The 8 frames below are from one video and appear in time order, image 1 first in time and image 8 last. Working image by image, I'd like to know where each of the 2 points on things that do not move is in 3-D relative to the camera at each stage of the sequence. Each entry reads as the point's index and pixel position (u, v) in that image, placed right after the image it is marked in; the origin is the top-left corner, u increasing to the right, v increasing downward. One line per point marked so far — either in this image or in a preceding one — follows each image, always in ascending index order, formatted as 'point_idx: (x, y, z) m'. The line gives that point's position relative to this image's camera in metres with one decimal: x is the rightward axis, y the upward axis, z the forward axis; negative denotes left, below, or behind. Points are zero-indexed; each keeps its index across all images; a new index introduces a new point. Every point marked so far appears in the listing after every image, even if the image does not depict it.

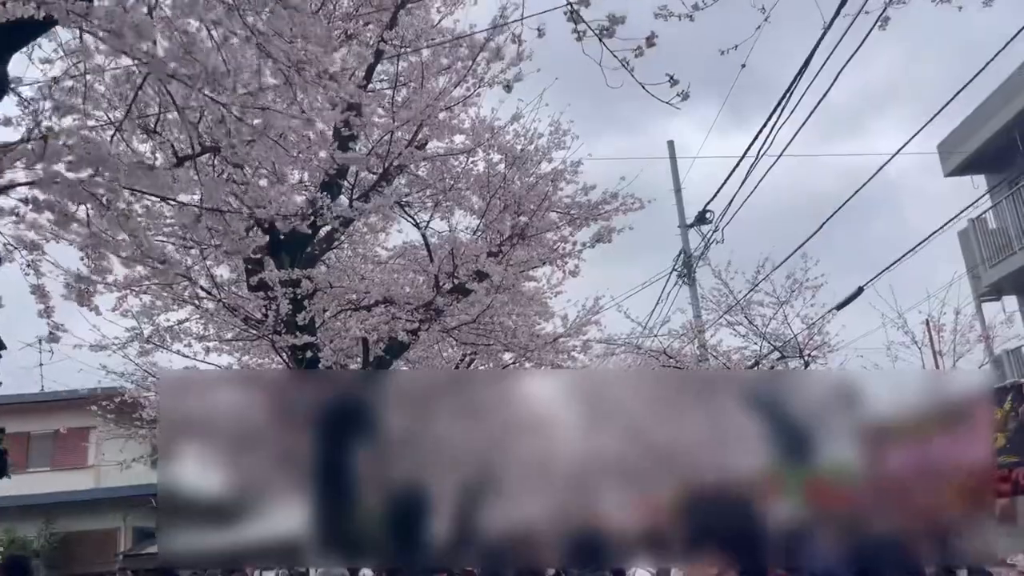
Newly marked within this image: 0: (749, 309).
0: (+2.6, -0.2, +9.0) m
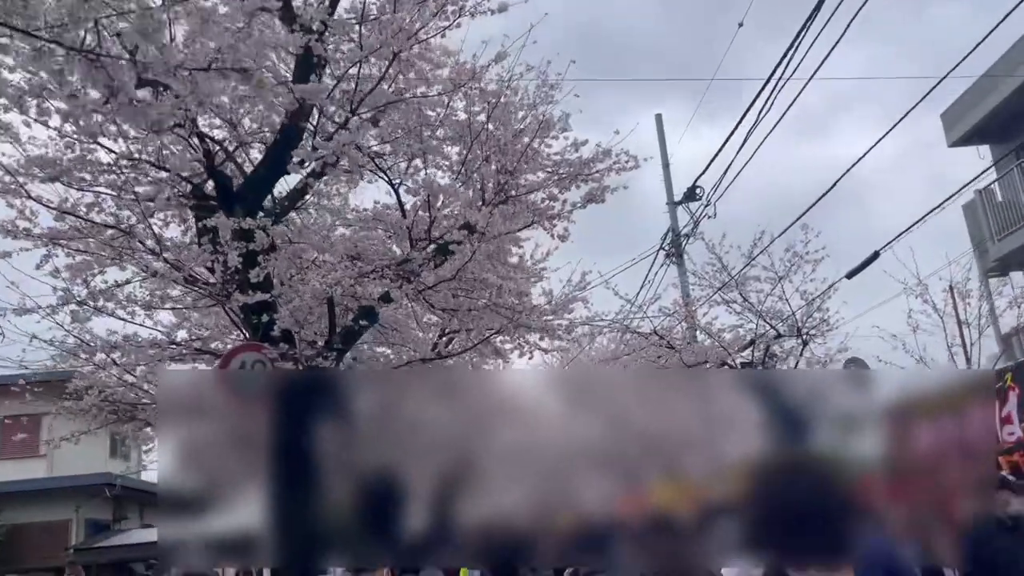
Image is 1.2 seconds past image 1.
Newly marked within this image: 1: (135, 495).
0: (+2.4, 0.0, +8.5) m
1: (-5.7, -3.1, +12.4) m
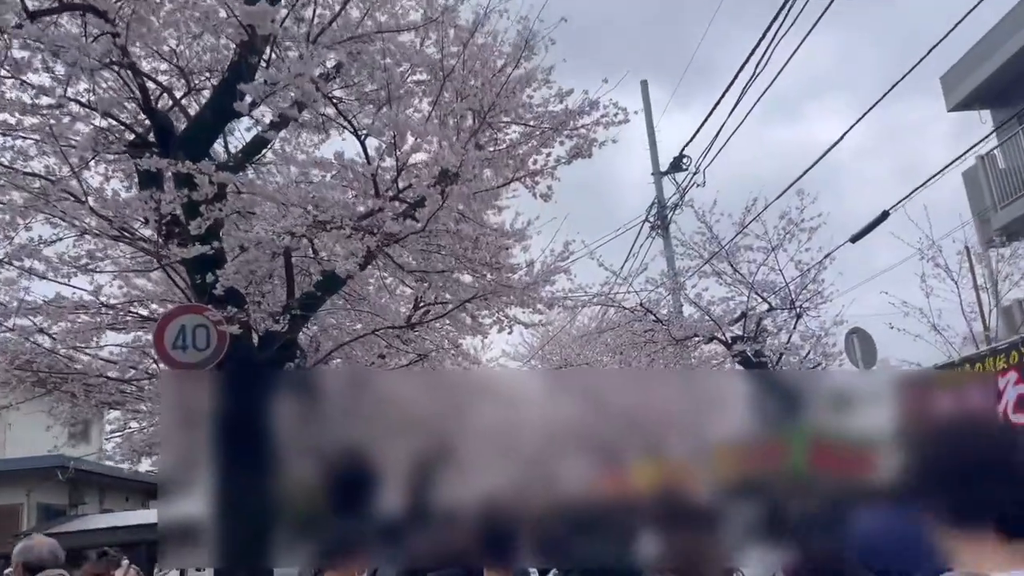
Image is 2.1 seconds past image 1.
0: (+2.2, +0.3, +8.1) m
1: (-6.0, -2.7, +11.8) m
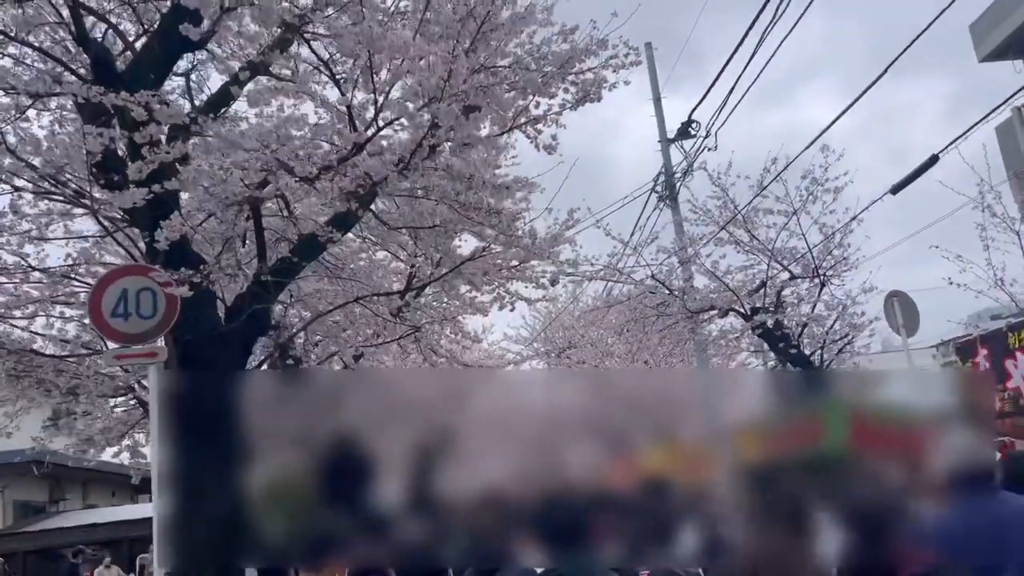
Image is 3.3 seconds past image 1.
0: (+2.2, +0.6, +7.5) m
1: (-5.9, -2.5, +11.3) m
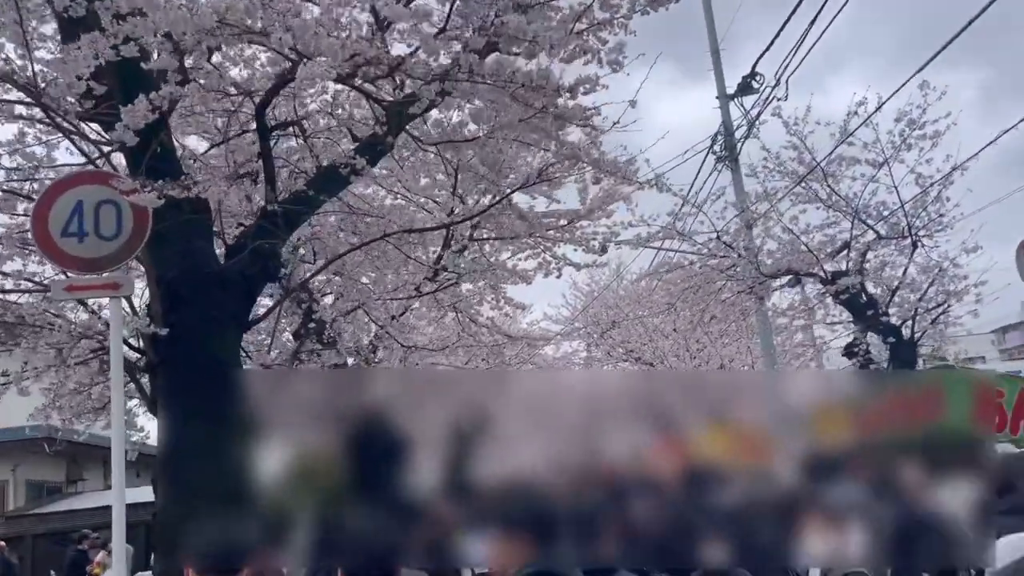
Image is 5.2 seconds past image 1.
0: (+2.6, +0.9, +6.7) m
1: (-5.4, -2.1, +10.8) m
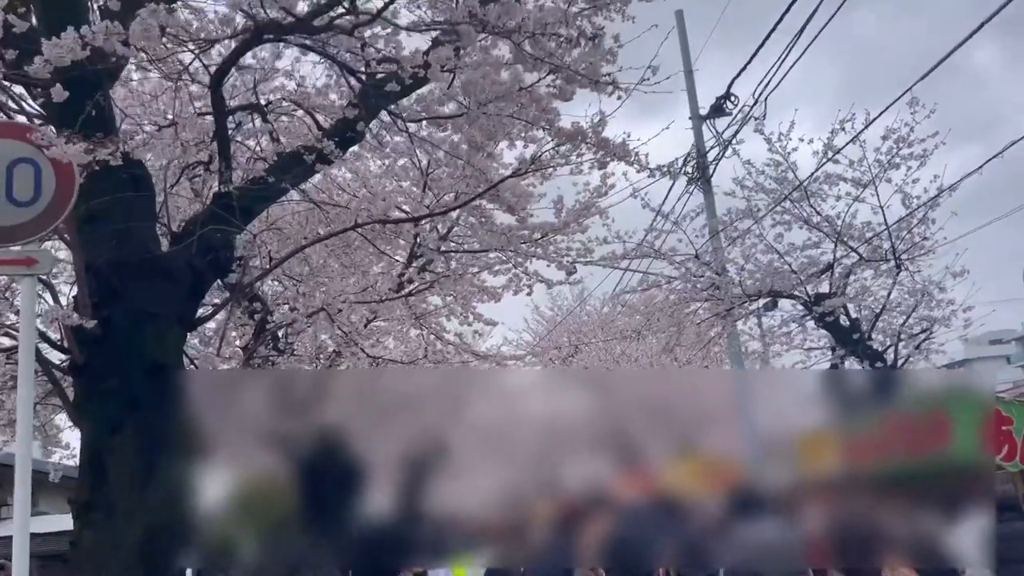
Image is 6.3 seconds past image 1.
0: (+2.4, +0.7, +6.4) m
1: (-5.9, -2.3, +10.1) m
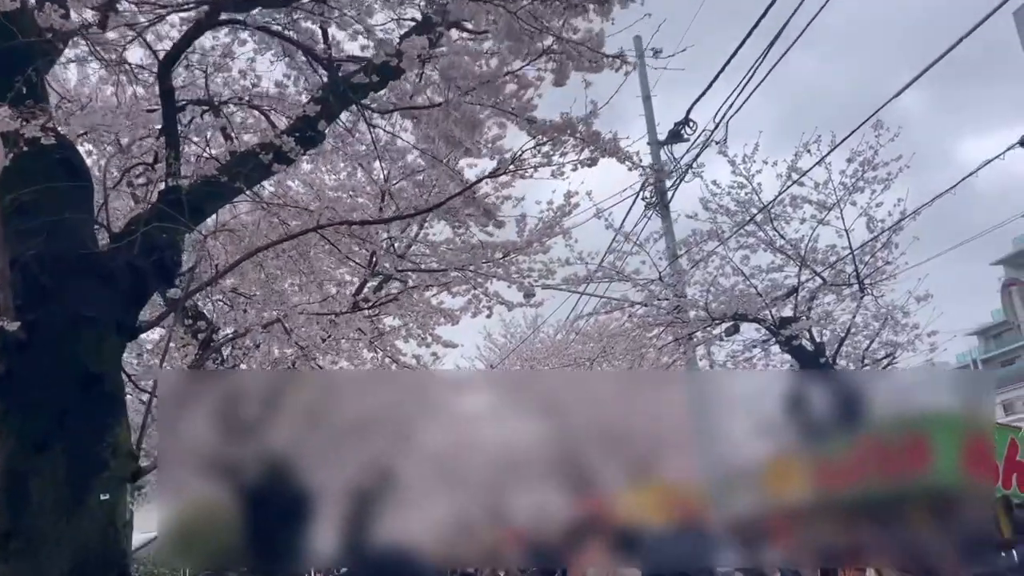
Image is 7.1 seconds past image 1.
0: (+2.1, +0.6, +6.4) m
1: (-6.4, -2.5, +9.4) m
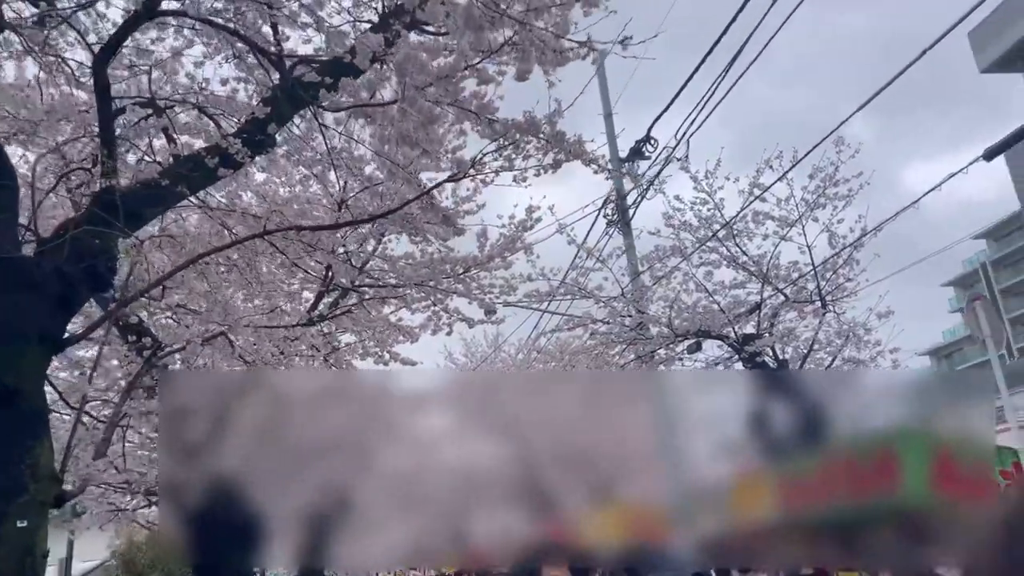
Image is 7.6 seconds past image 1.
0: (+1.8, +0.4, +6.4) m
1: (-6.8, -2.7, +8.9) m
